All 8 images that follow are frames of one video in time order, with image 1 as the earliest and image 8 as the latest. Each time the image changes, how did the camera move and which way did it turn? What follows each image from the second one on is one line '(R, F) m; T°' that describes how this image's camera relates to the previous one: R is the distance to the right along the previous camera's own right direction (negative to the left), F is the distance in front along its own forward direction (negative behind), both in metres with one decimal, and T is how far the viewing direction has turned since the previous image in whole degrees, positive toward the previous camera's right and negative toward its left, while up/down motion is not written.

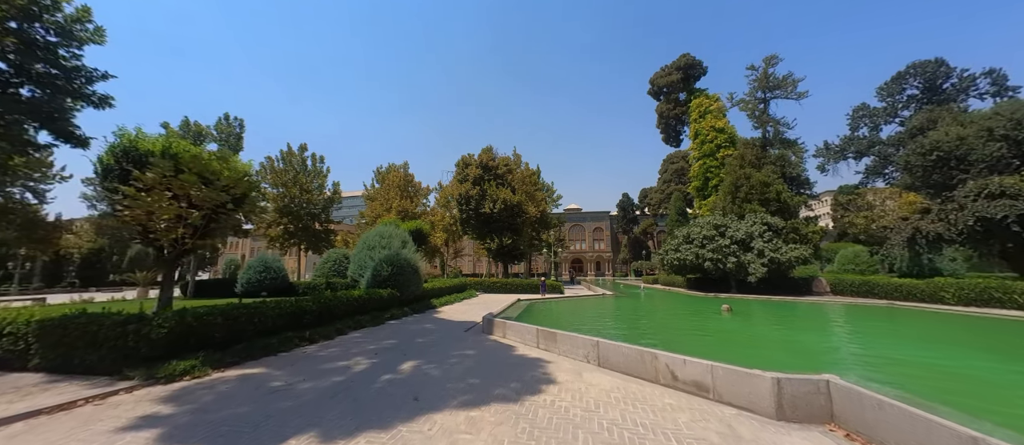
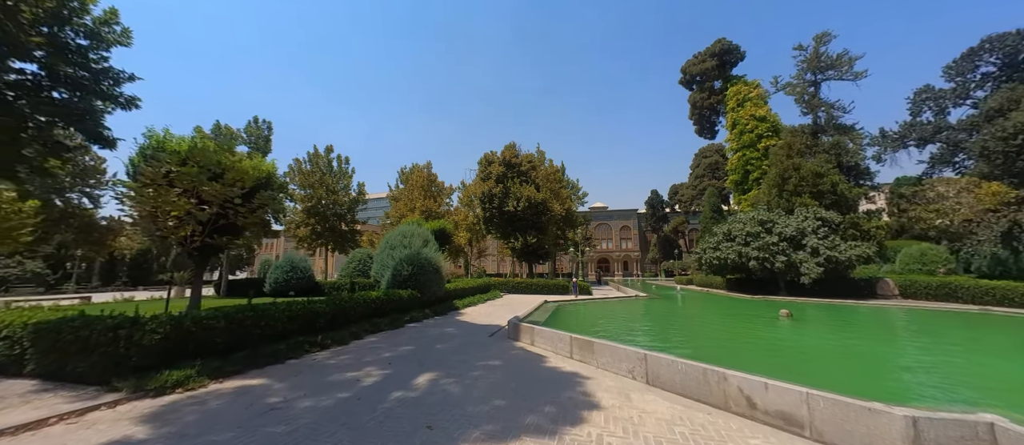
(-0.1, +0.9) m; -4°
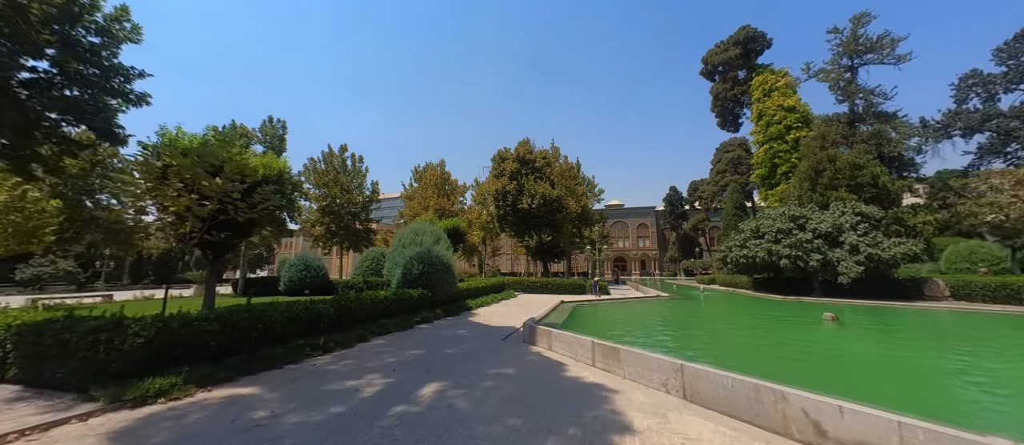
(0.0, +0.6) m; -2°
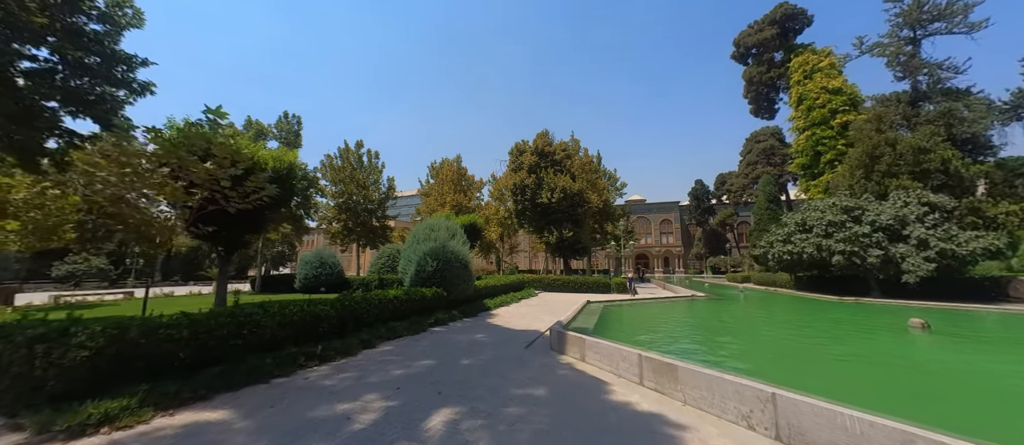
(-0.1, +1.1) m; -3°
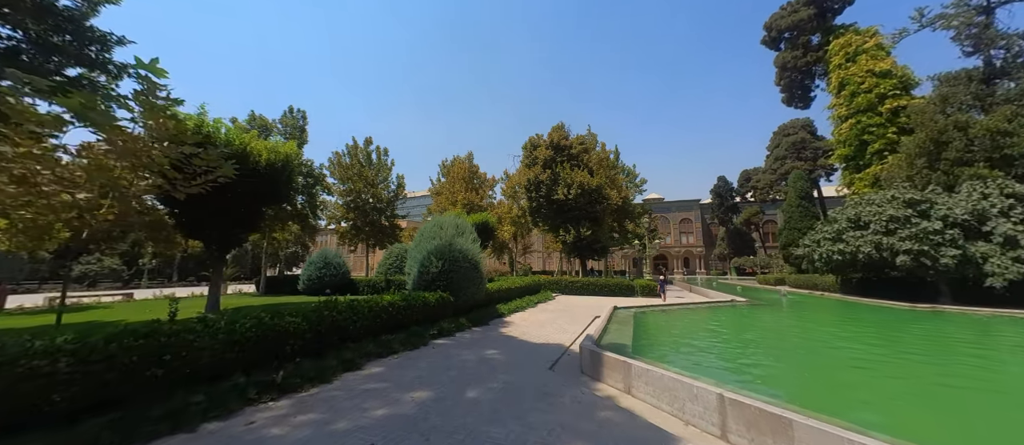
(-0.1, +1.5) m; -2°
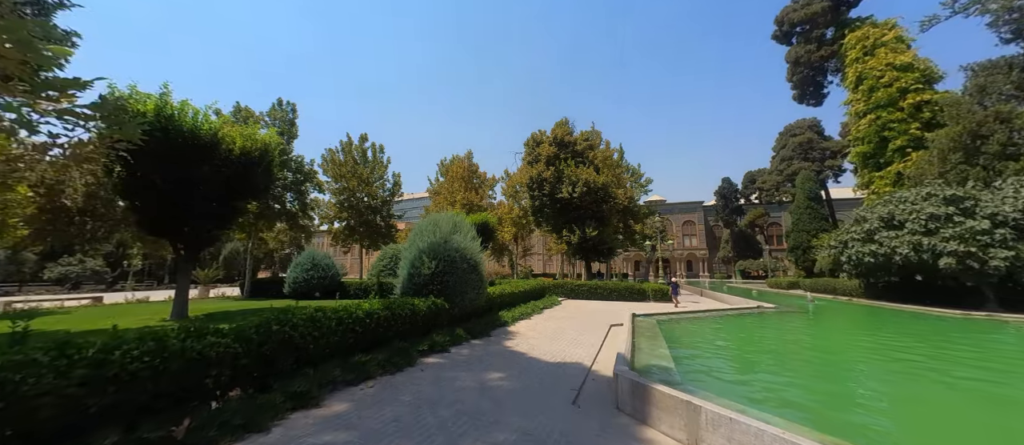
(-0.2, +1.3) m; 0°
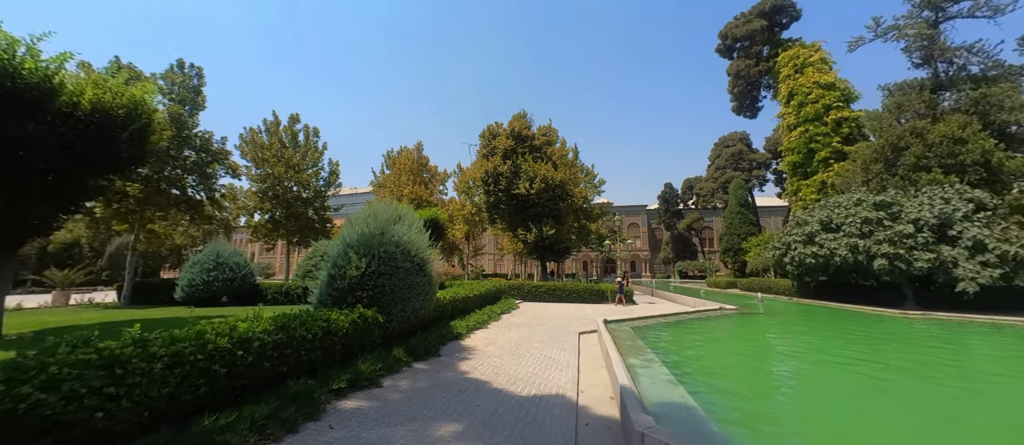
(-0.2, +1.7) m; +8°
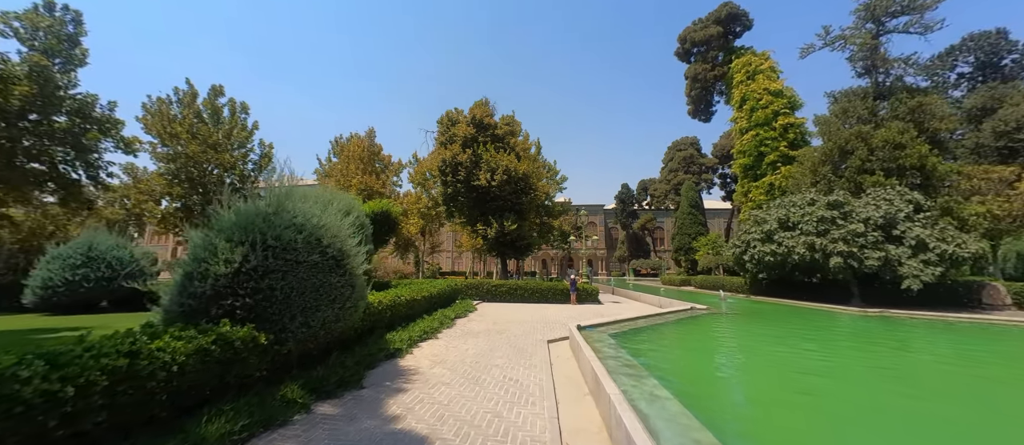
(0.0, +1.7) m; +6°
